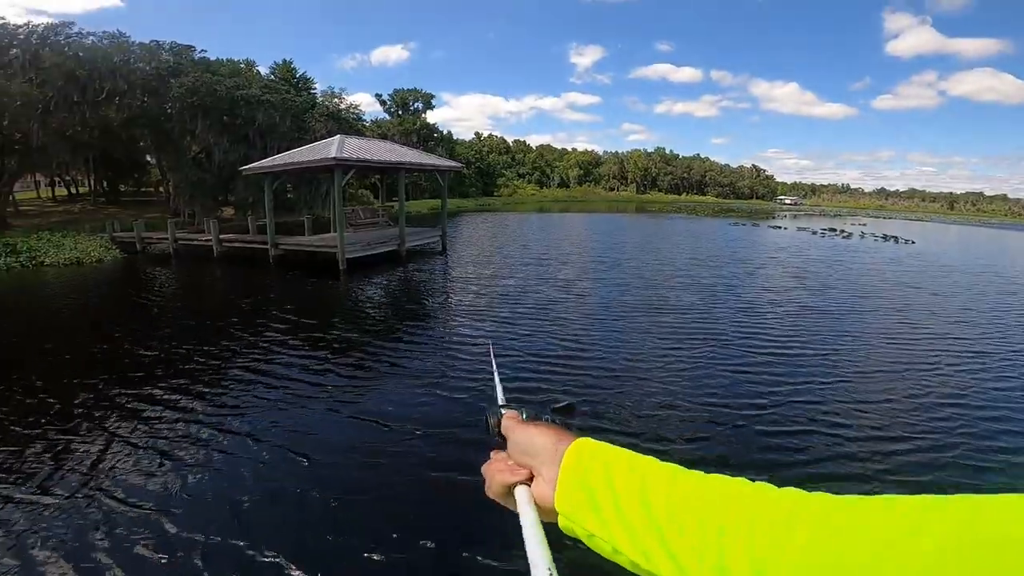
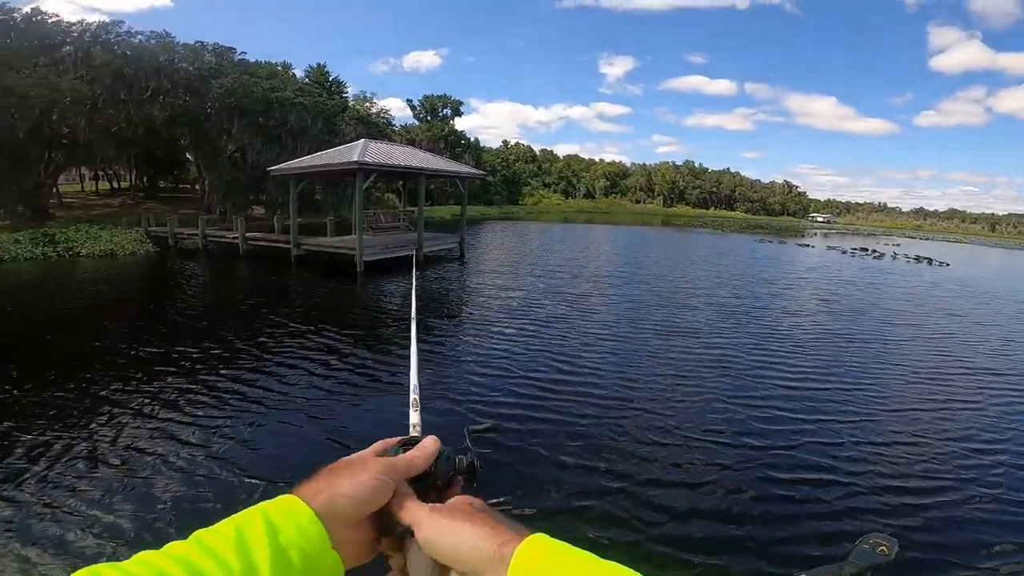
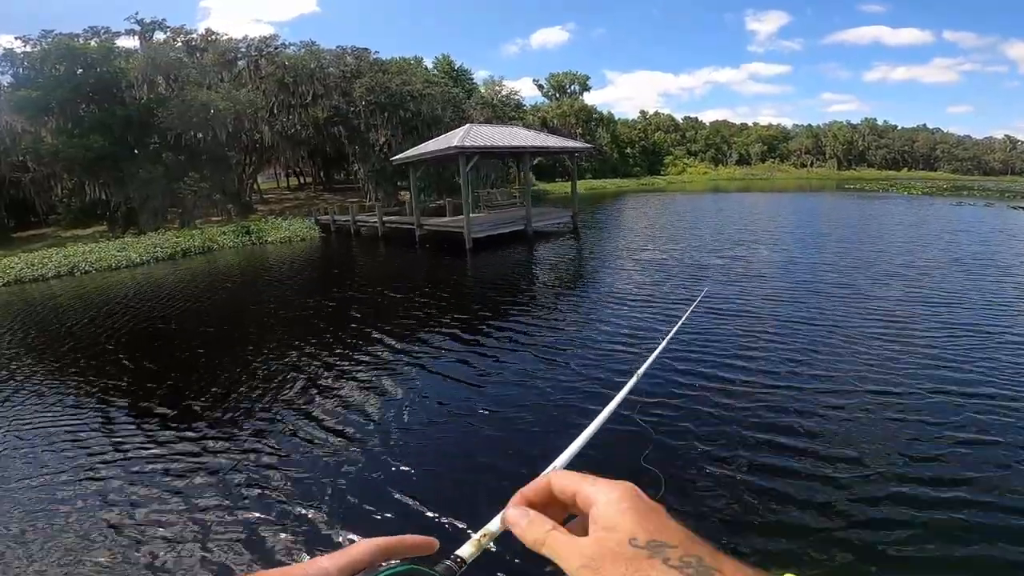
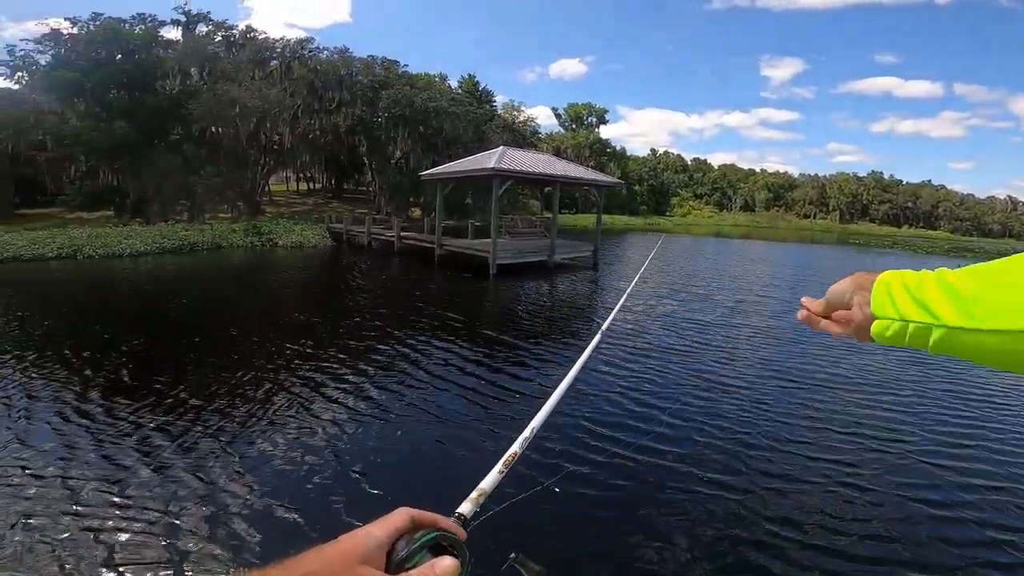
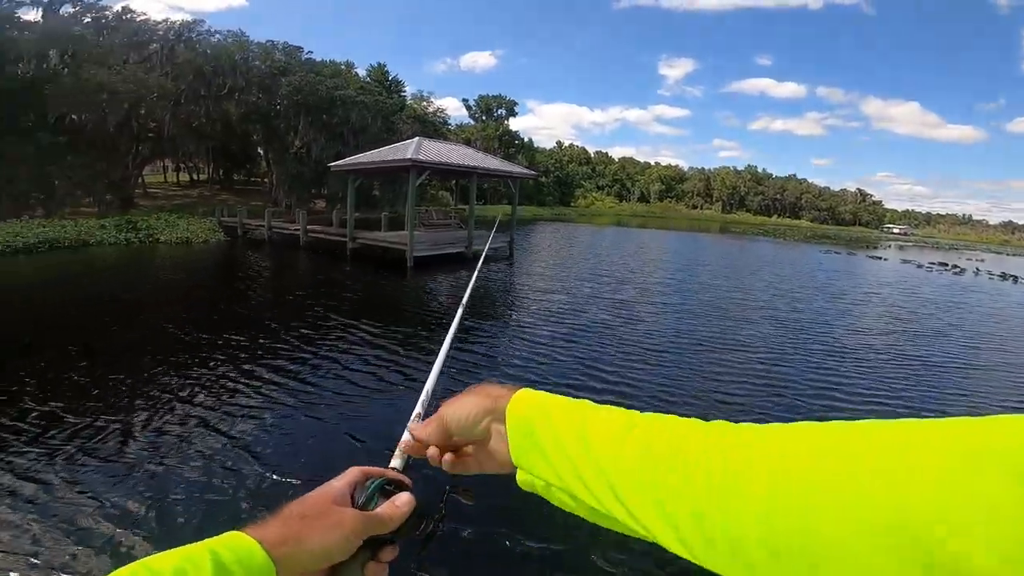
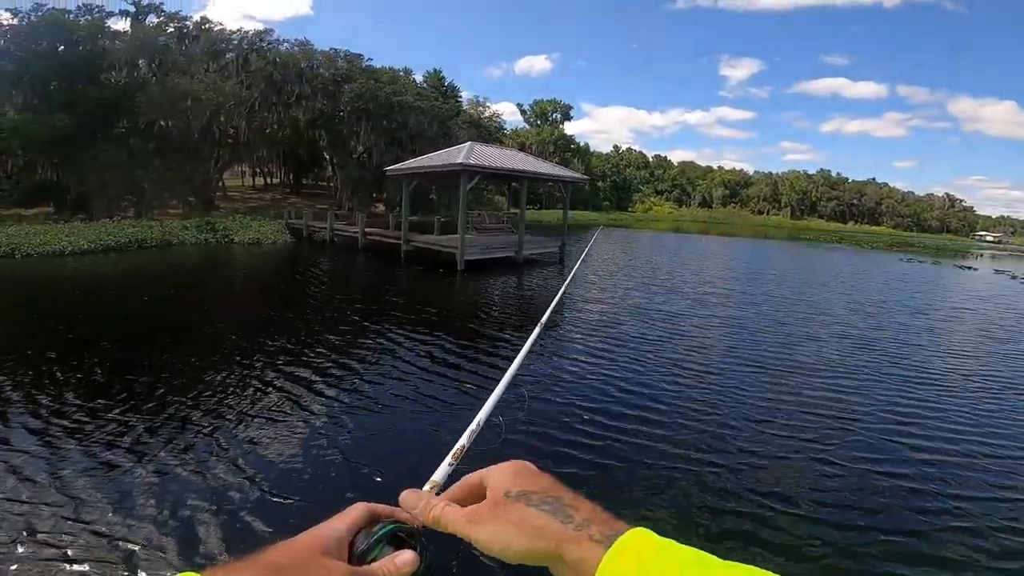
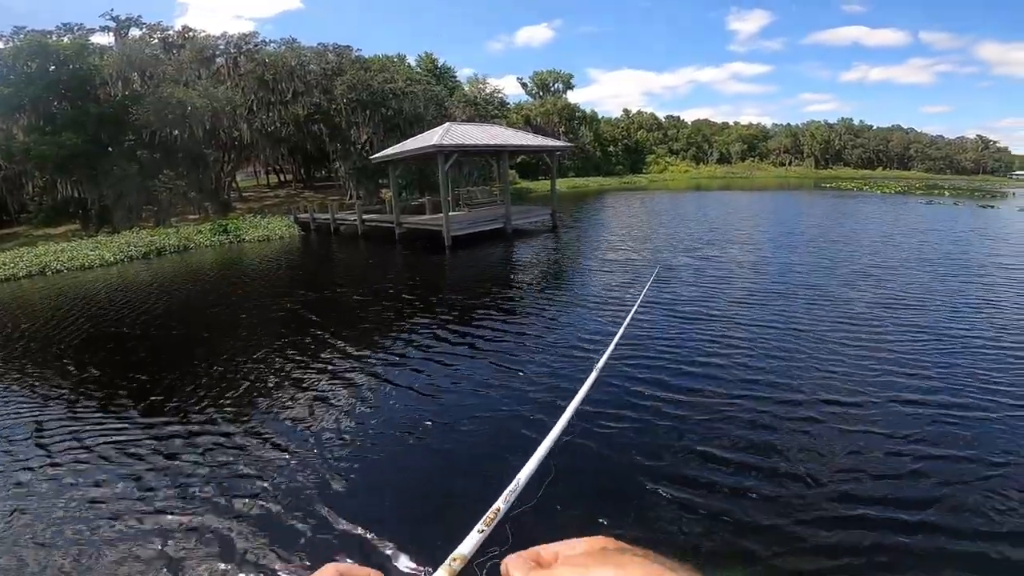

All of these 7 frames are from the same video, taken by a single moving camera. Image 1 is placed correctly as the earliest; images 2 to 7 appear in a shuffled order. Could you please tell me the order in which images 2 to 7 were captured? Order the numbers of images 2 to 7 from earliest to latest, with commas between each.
2, 5, 6, 4, 3, 7
